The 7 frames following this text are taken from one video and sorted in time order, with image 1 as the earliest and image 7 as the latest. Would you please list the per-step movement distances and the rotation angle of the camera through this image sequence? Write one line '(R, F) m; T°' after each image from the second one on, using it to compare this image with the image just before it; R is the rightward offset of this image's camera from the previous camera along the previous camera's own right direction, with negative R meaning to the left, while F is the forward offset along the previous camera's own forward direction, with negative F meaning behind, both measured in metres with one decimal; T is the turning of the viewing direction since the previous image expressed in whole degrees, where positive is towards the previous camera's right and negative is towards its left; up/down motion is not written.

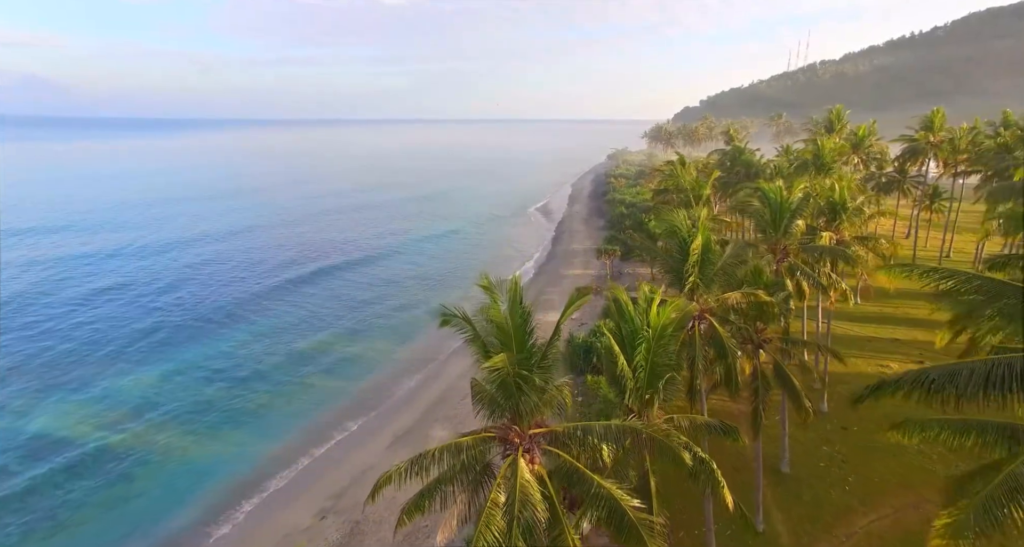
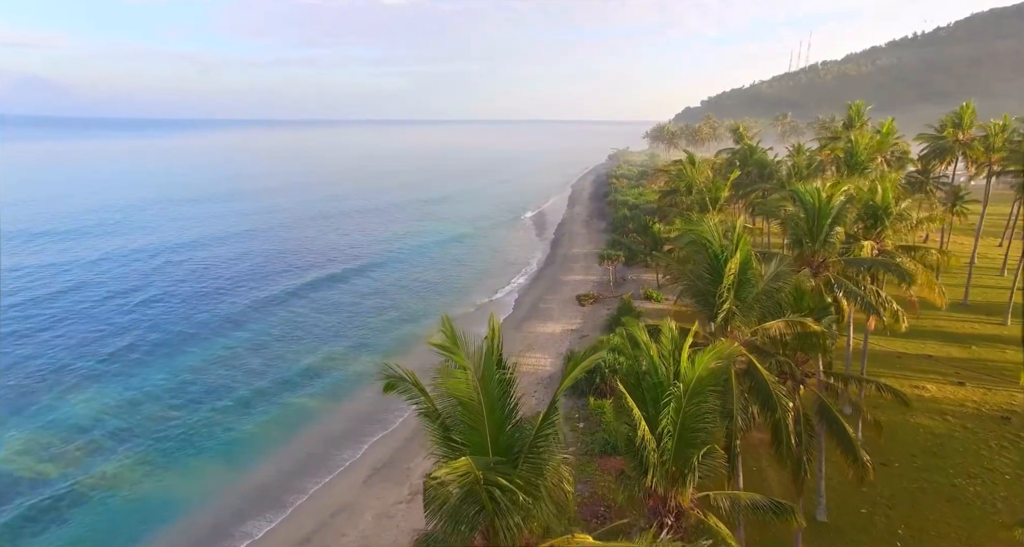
(+0.3, +2.7) m; 0°
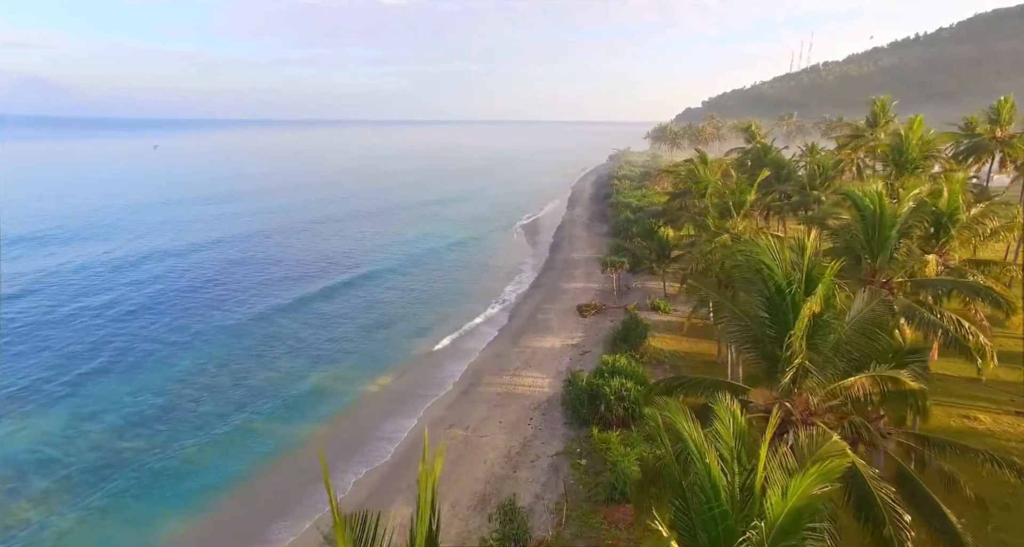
(+0.3, +3.0) m; 0°
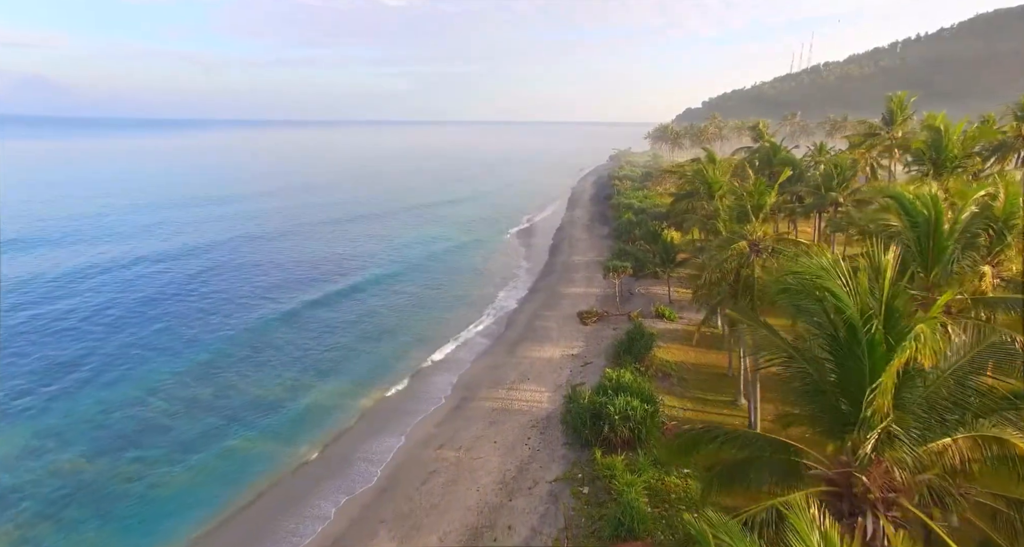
(+0.2, +1.8) m; 0°
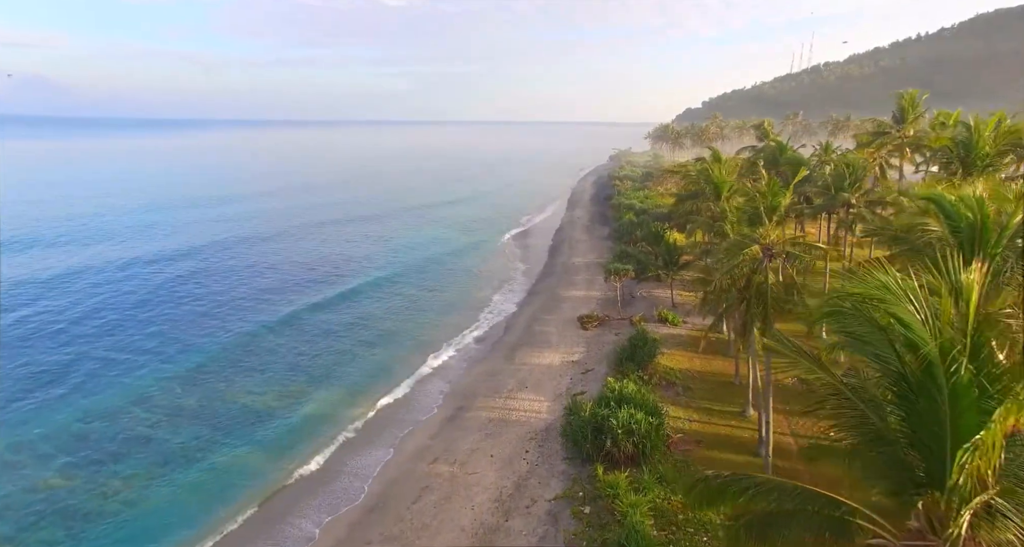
(+0.1, +1.1) m; 0°
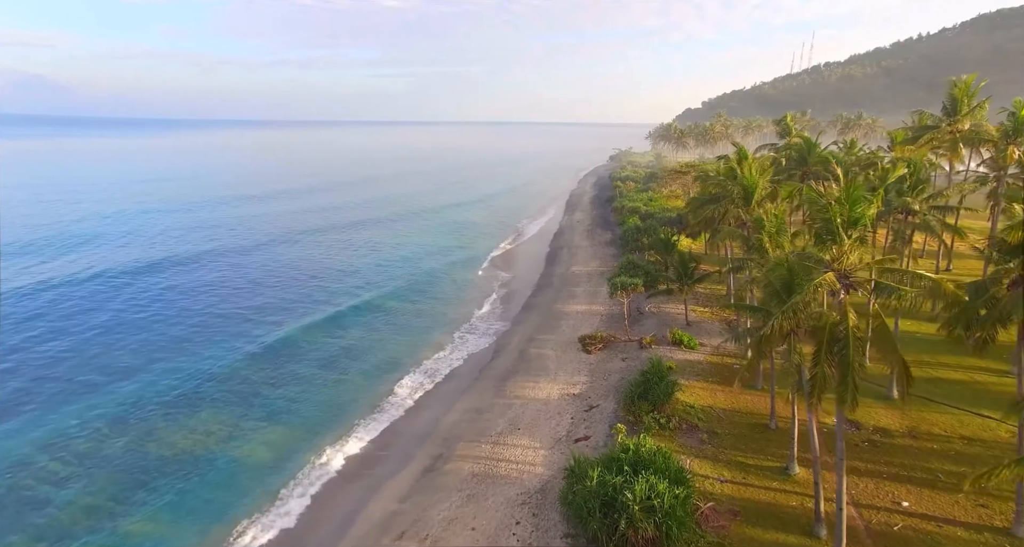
(+0.4, +4.4) m; 0°
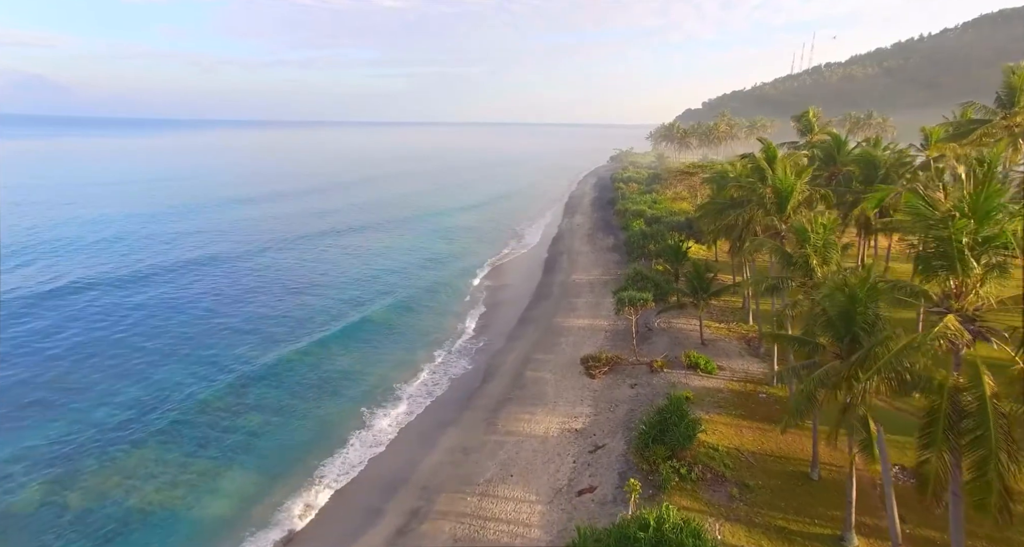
(+0.3, +3.4) m; 0°
